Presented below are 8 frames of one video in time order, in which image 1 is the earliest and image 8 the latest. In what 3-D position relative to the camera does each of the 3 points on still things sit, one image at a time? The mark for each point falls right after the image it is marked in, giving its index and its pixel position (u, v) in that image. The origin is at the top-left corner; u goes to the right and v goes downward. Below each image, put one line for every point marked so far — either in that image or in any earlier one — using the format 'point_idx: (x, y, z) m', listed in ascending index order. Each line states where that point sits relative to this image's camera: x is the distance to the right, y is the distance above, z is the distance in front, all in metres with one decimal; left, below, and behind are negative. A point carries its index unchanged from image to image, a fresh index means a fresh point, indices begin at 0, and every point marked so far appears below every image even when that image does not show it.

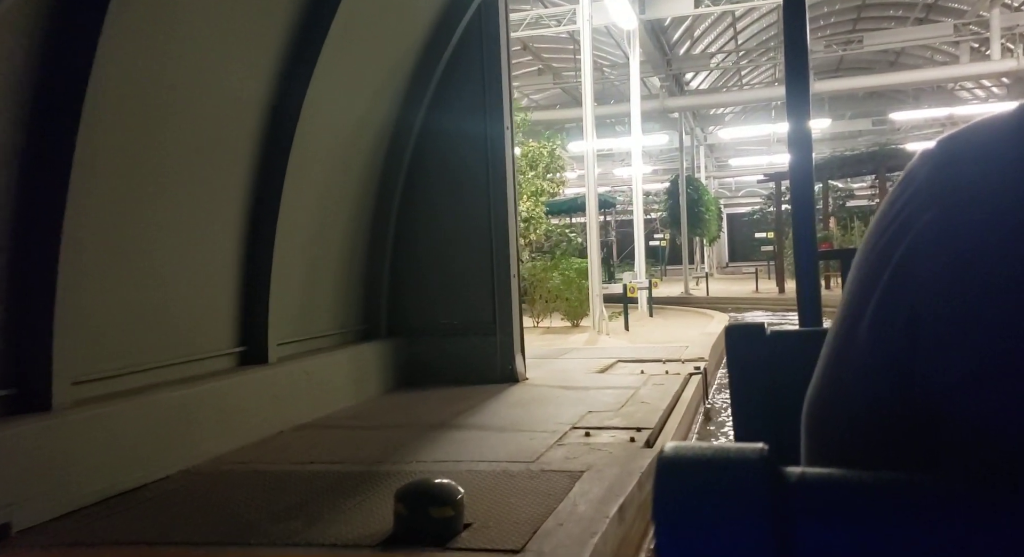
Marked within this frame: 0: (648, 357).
0: (+1.0, -0.6, +6.1) m
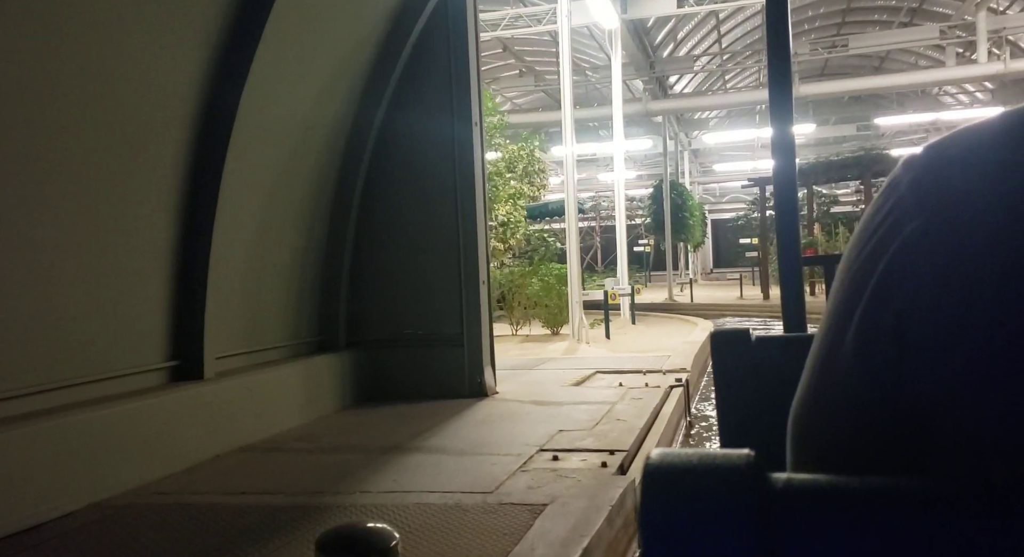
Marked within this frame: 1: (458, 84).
0: (+0.8, -0.6, +5.8) m
1: (-0.3, +1.1, +5.0) m
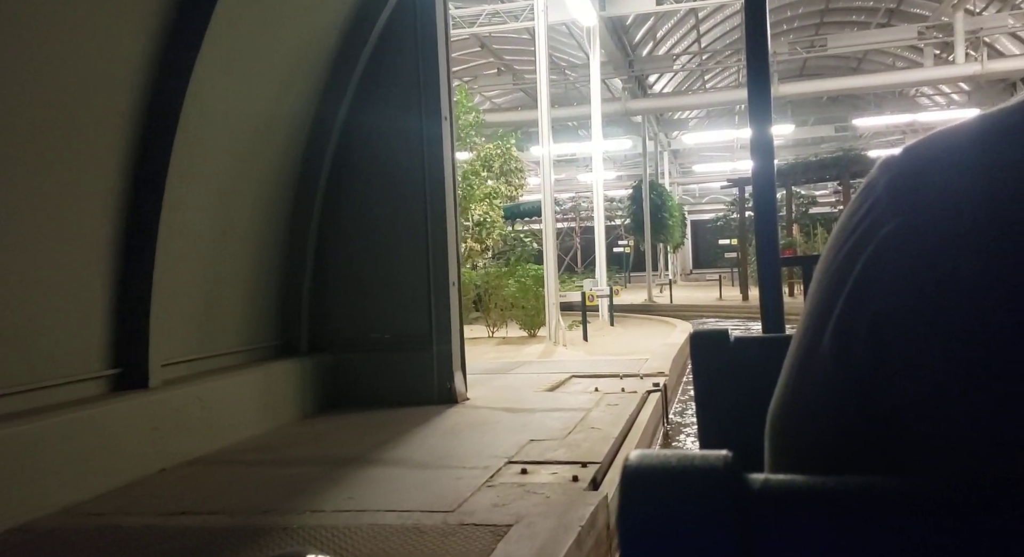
0: (+0.6, -0.6, +5.6) m
1: (-0.5, +1.1, +4.8) m
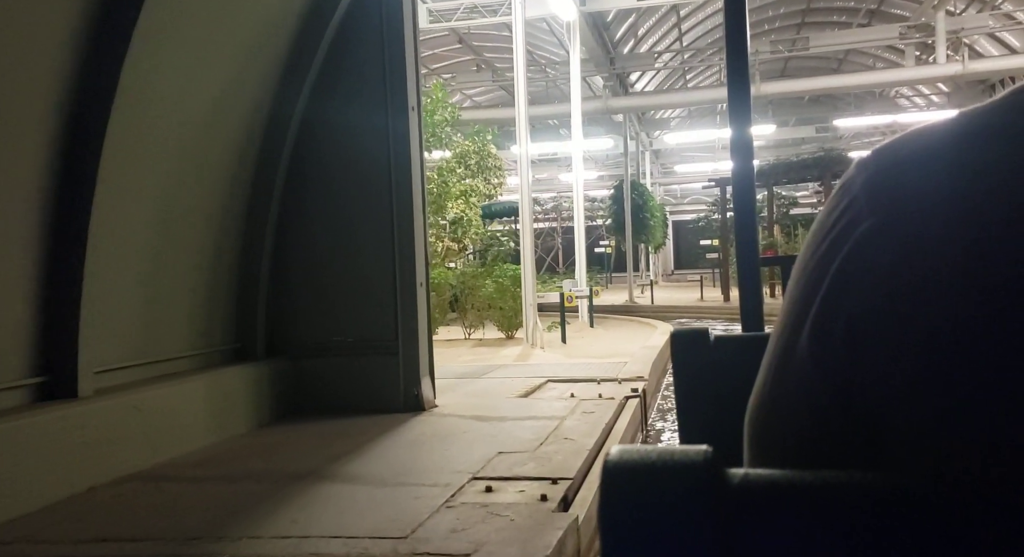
0: (+0.4, -0.6, +5.4) m
1: (-0.6, +1.1, +4.6) m
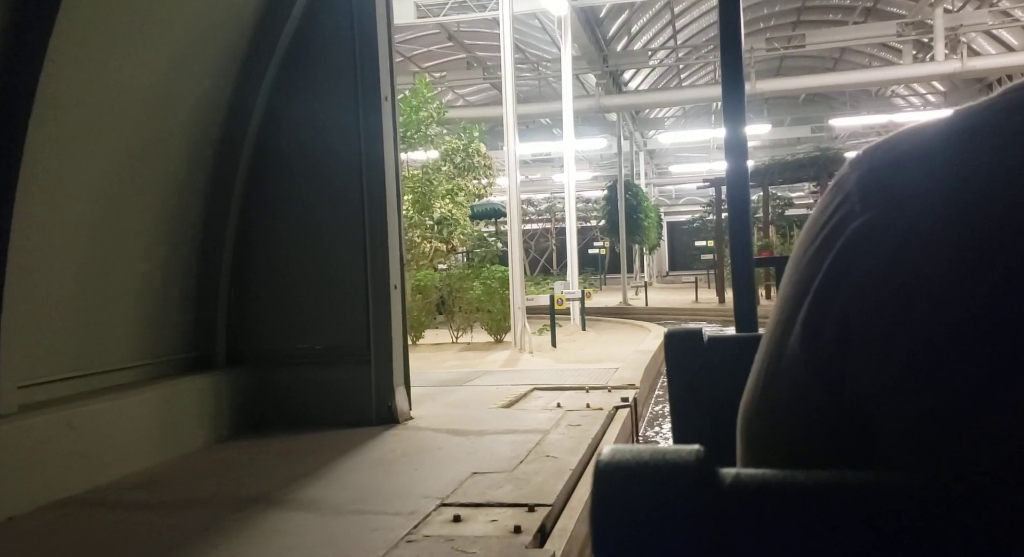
0: (+0.3, -0.6, +5.1) m
1: (-0.7, +1.1, +4.3) m
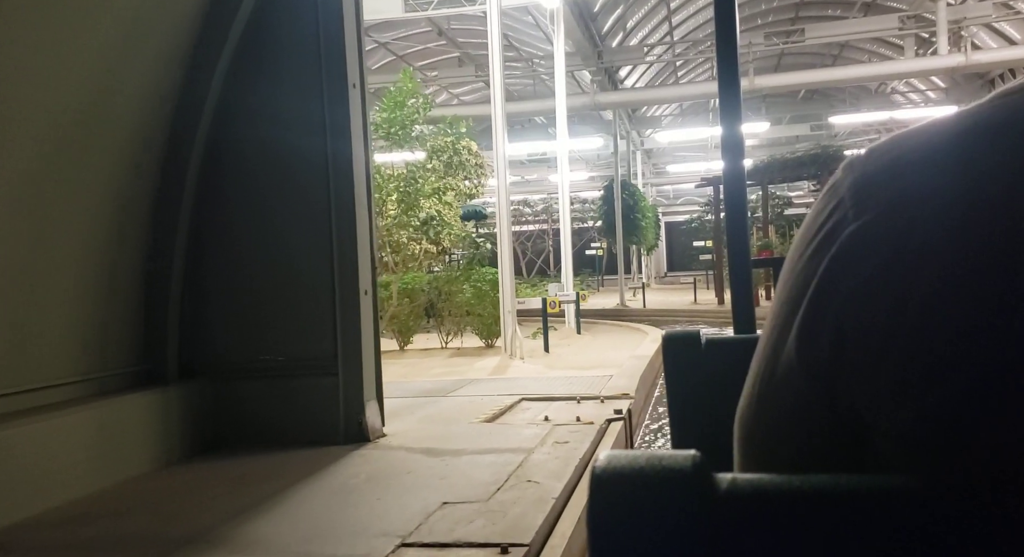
0: (+0.3, -0.6, +4.8) m
1: (-0.8, +1.1, +4.0) m
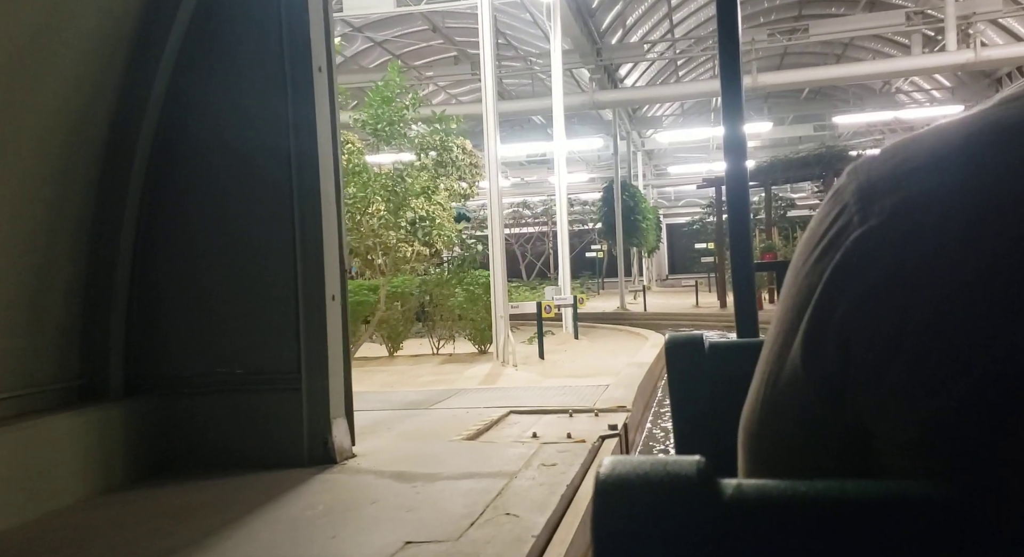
0: (+0.2, -0.7, +4.5) m
1: (-0.9, +1.0, +3.6) m
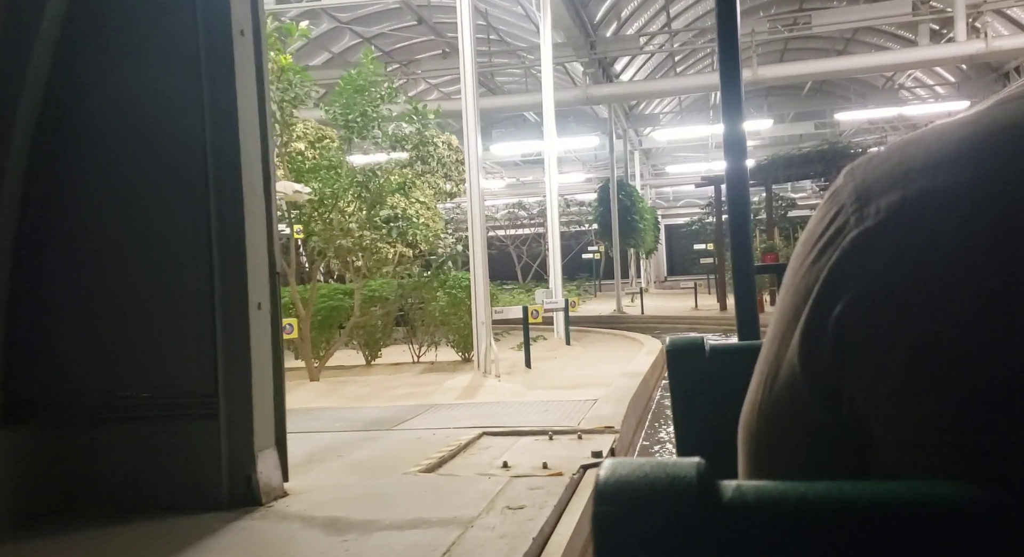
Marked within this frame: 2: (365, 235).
0: (+0.1, -0.7, +4.0) m
1: (-1.0, +1.0, +3.1) m
2: (-1.3, +0.4, +7.7) m
